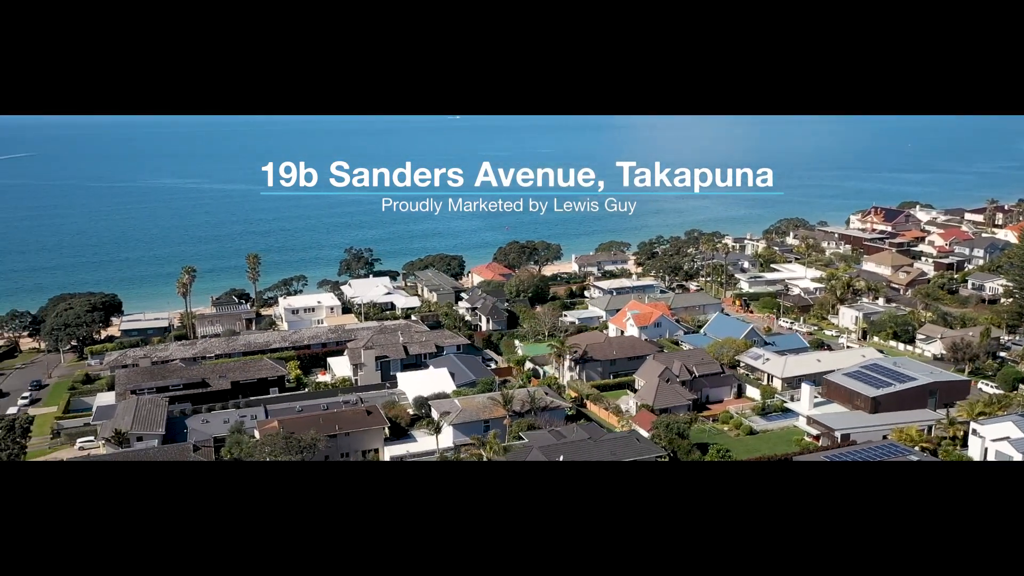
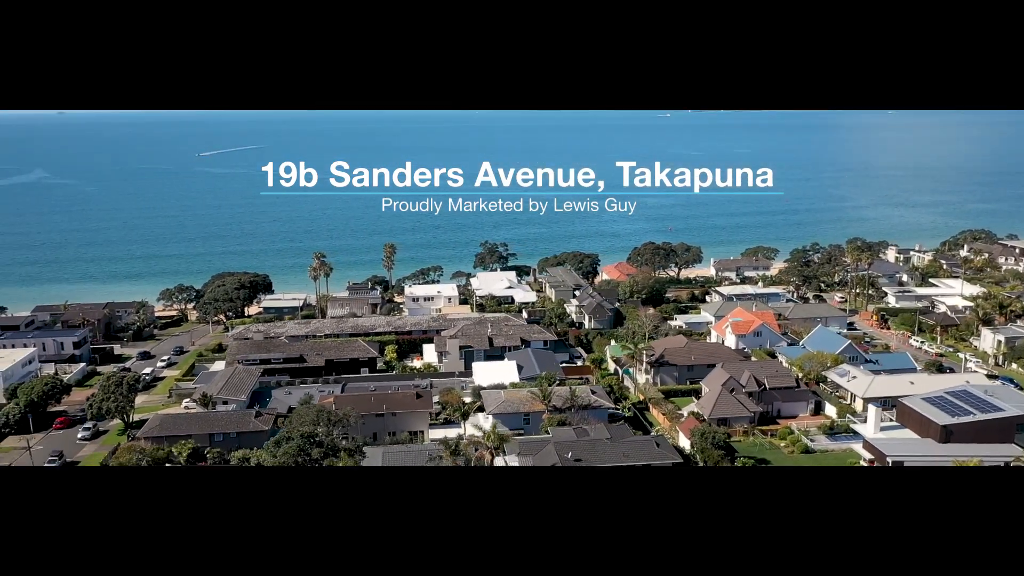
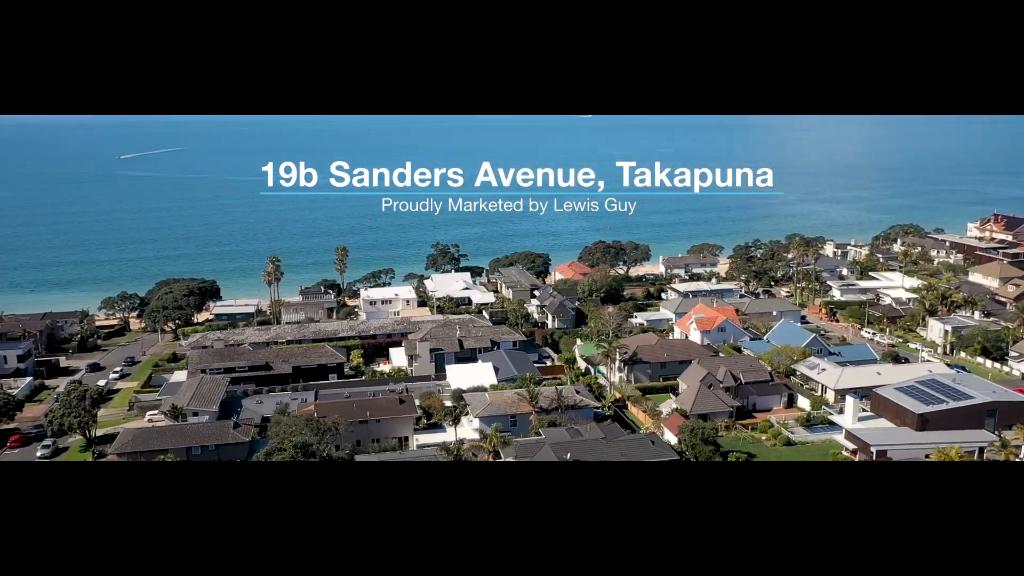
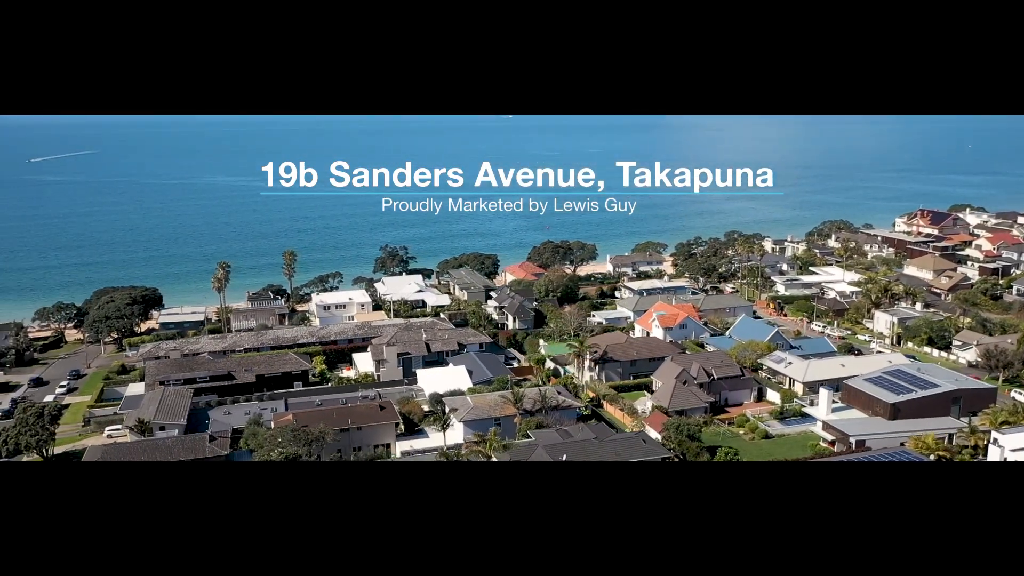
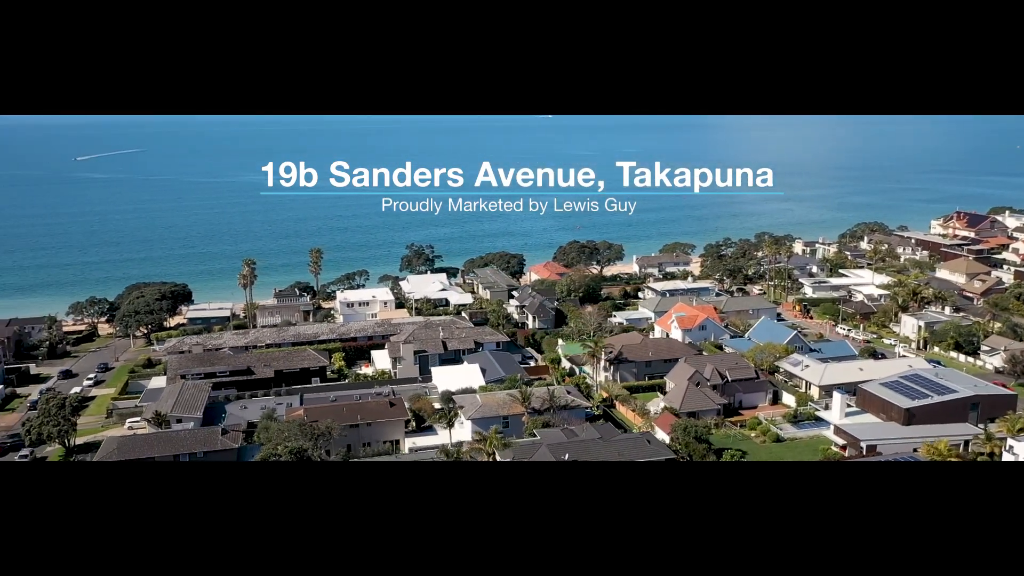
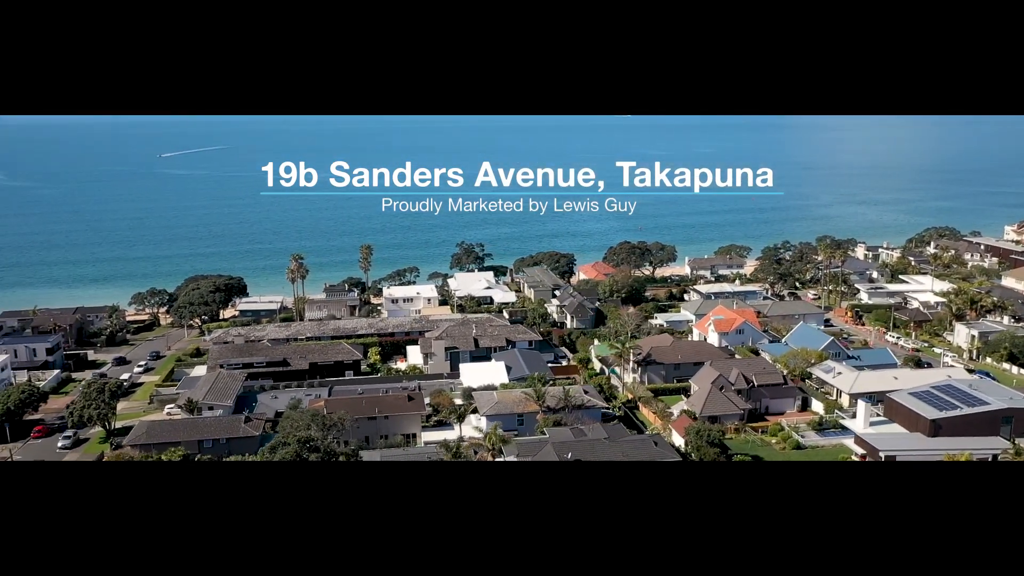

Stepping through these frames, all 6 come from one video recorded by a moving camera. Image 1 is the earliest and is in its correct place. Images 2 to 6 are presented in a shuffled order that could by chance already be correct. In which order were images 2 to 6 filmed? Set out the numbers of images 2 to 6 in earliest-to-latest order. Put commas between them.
4, 5, 3, 6, 2
